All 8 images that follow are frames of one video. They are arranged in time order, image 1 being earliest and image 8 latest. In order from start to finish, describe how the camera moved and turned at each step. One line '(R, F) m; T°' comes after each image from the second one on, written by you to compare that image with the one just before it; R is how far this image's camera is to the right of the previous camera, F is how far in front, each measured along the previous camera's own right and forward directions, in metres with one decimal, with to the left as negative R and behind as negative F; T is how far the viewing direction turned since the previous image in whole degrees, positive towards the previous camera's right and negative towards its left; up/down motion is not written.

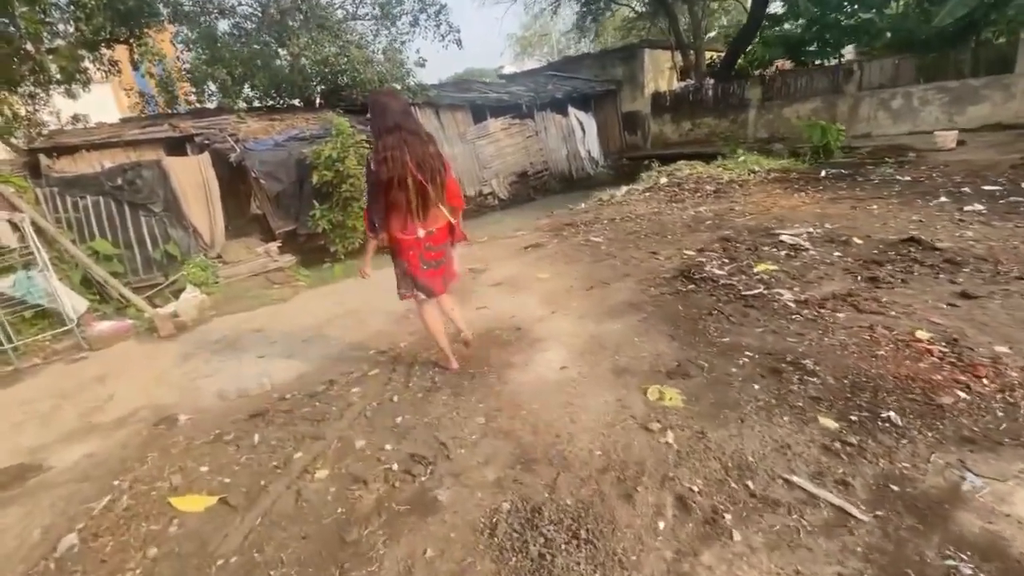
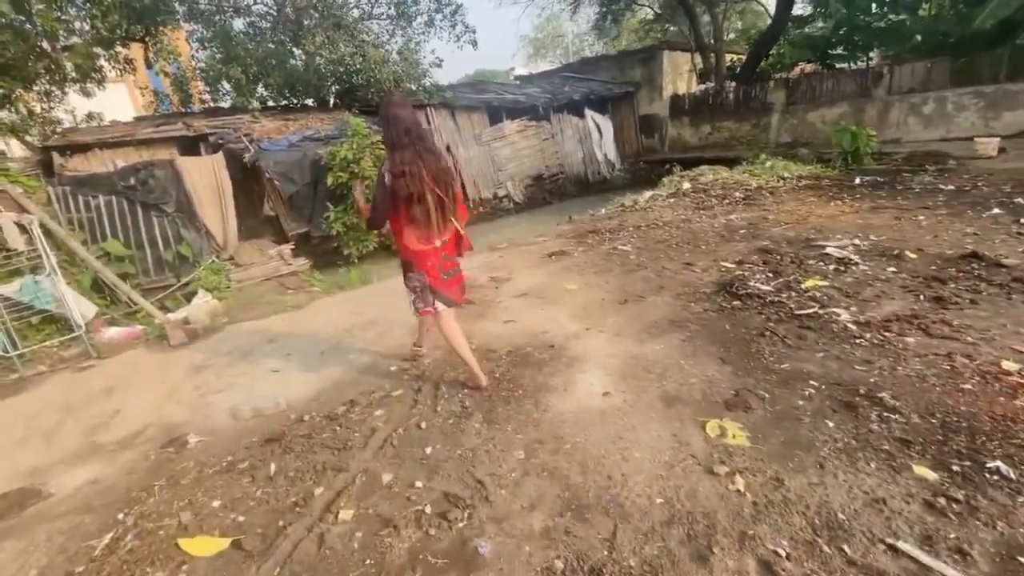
(-0.2, +0.3) m; -1°
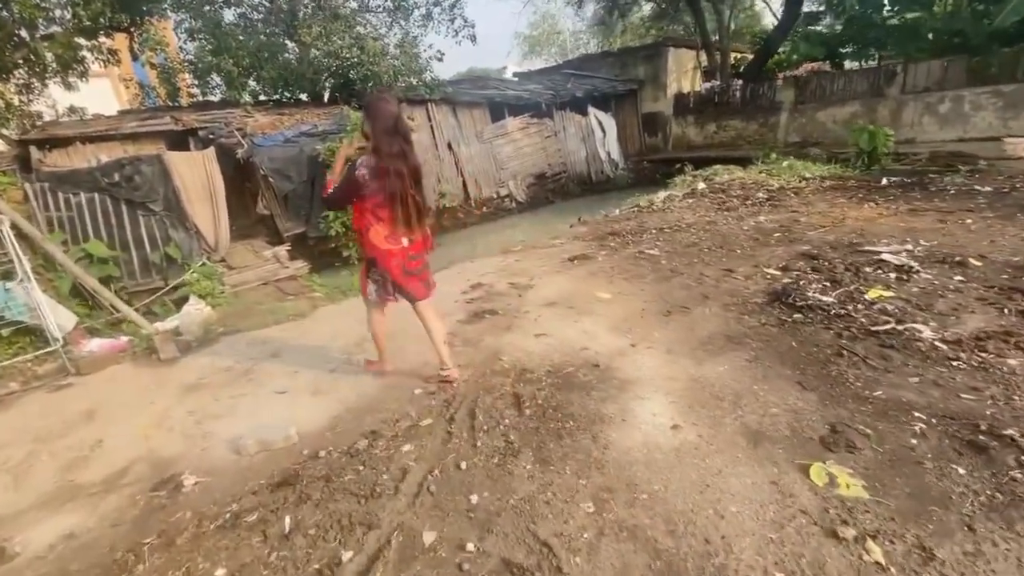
(-0.3, +0.4) m; +1°
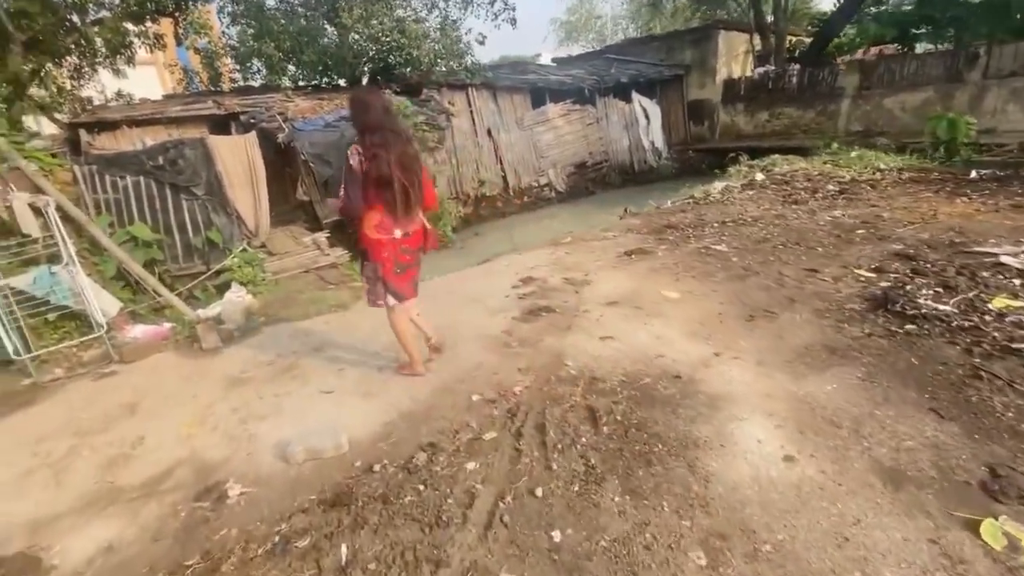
(-0.3, +0.3) m; -3°
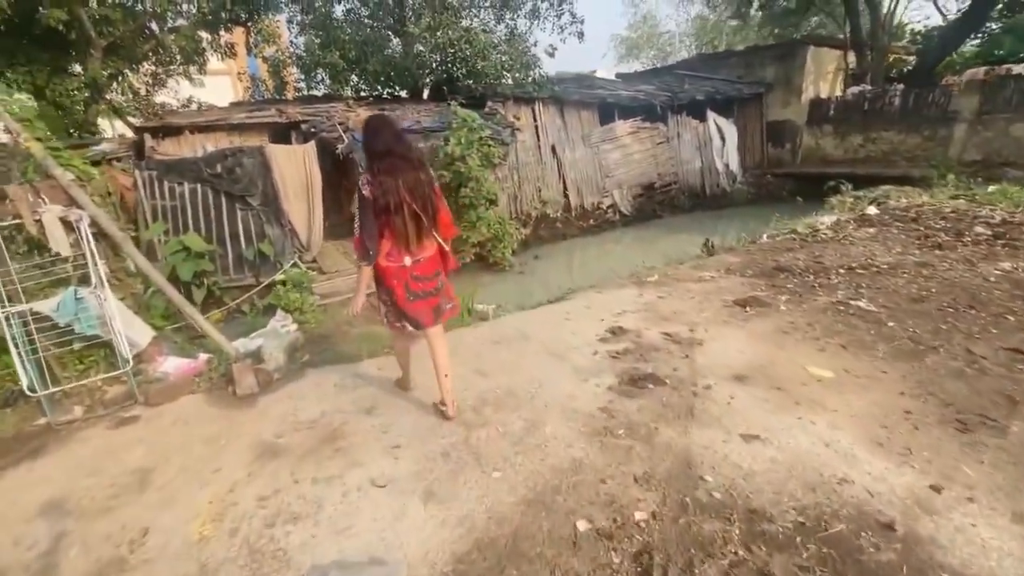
(-0.4, +0.8) m; -5°
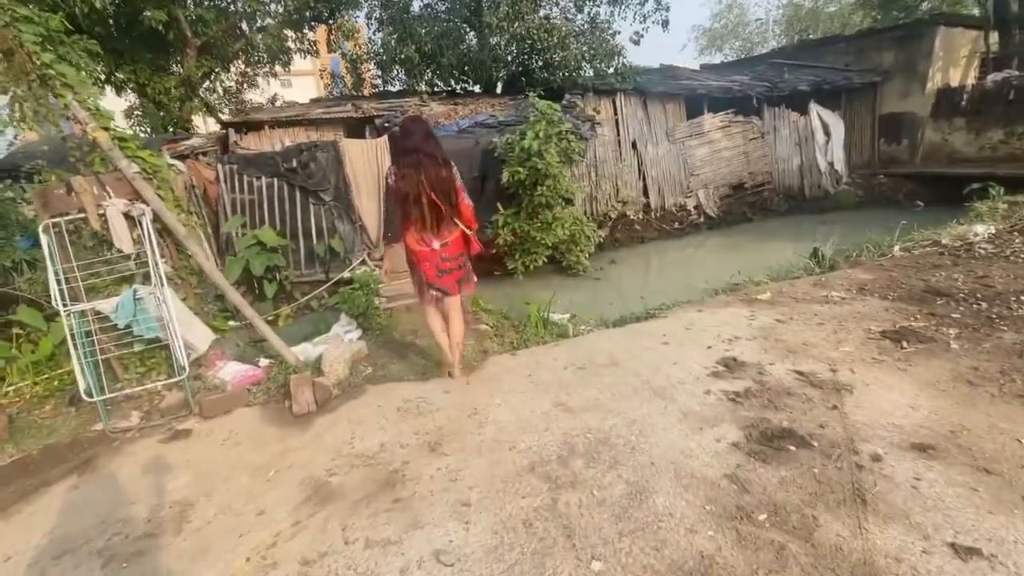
(-0.2, +0.6) m; -7°
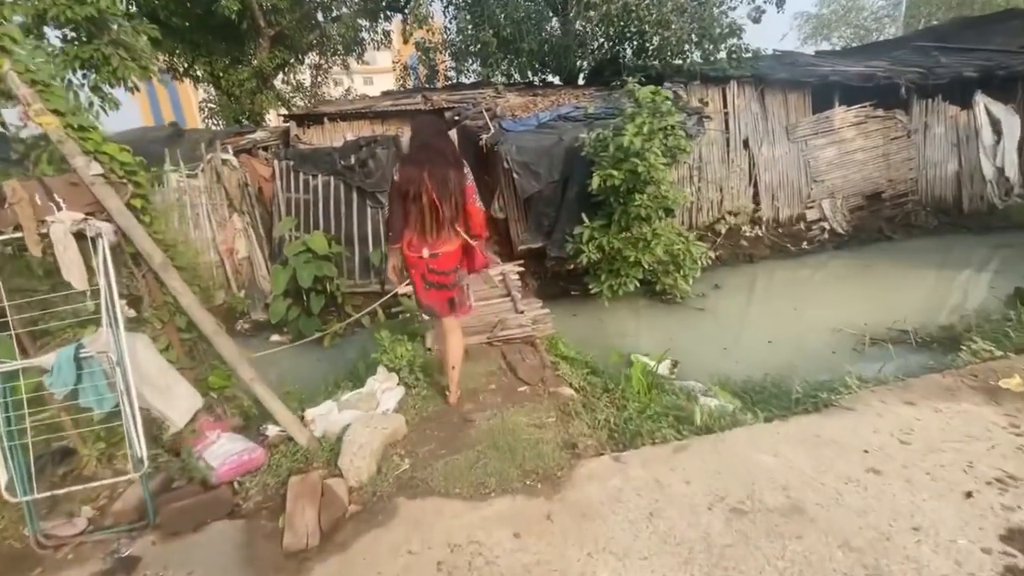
(-0.3, +1.3) m; -8°
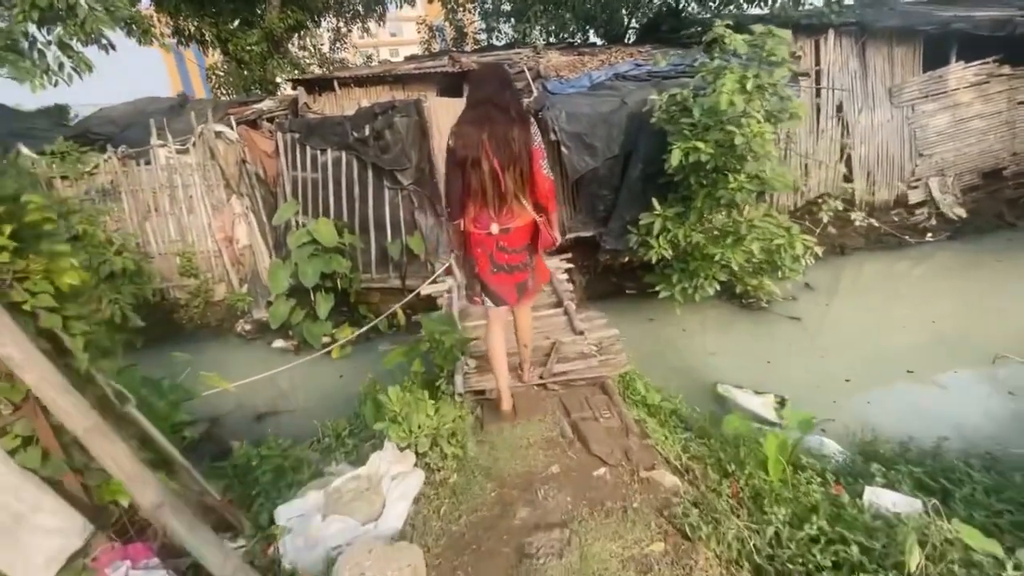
(-0.2, +1.3) m; -3°
